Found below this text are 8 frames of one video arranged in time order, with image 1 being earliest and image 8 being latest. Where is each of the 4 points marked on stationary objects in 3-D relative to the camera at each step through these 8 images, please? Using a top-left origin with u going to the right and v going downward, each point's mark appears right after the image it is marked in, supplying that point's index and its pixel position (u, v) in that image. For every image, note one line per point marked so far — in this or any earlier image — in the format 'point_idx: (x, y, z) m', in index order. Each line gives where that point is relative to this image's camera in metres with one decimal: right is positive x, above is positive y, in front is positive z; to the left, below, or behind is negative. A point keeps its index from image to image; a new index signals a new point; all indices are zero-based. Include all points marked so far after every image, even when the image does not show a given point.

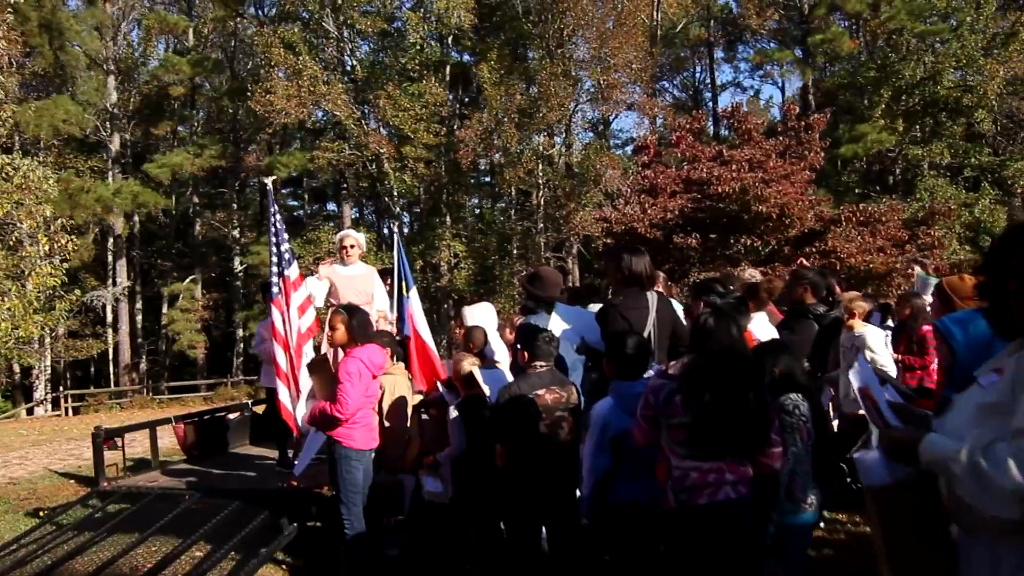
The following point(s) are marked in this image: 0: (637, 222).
0: (+2.4, +1.2, +15.7) m
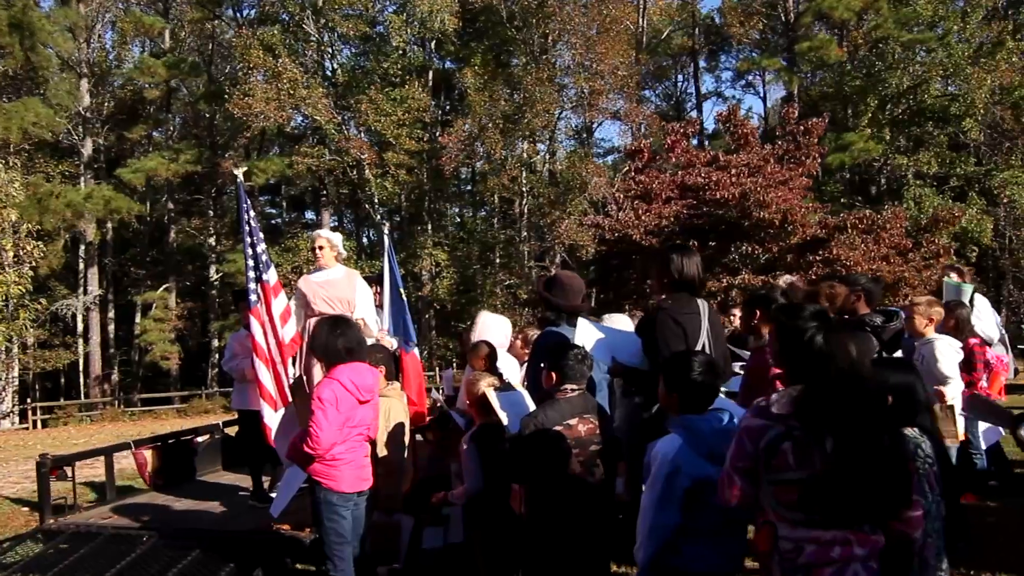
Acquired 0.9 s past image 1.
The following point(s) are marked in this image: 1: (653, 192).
0: (+2.2, +1.0, +15.2) m
1: (+2.6, +1.7, +15.9) m
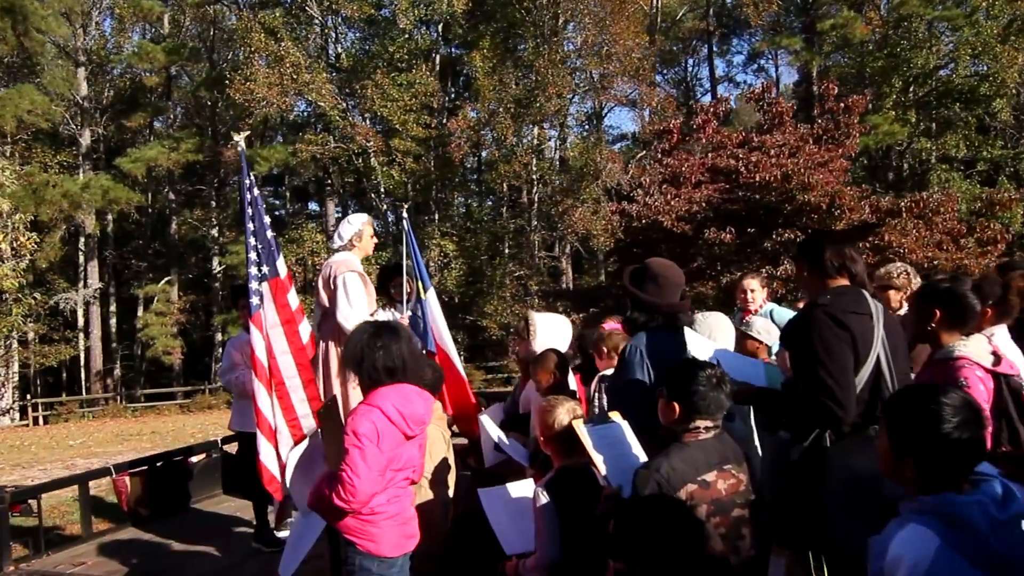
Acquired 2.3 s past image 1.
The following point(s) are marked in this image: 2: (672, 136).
0: (+2.5, +1.2, +14.3) m
1: (+2.9, +1.9, +15.0) m
2: (+3.0, +2.8, +16.1) m
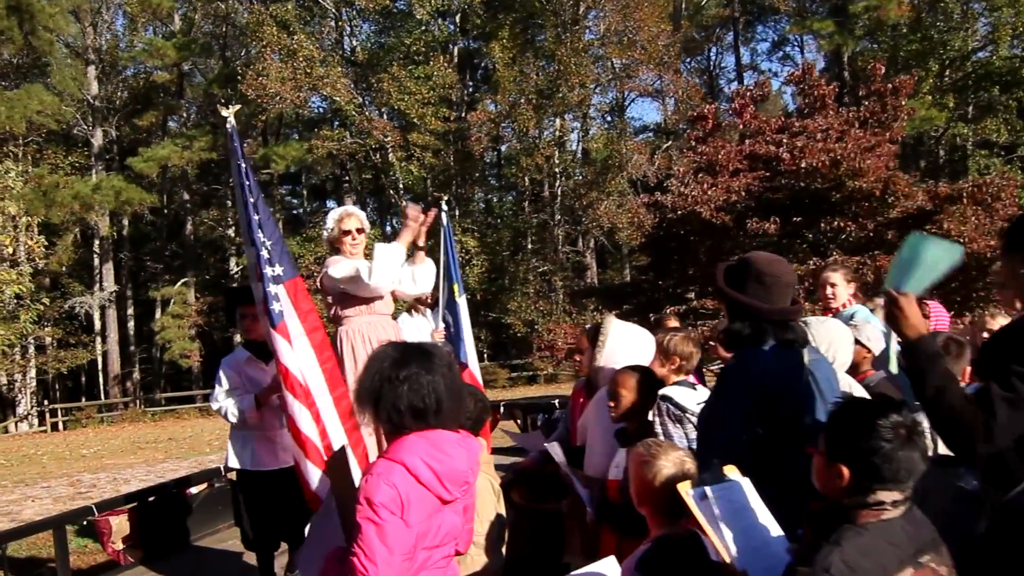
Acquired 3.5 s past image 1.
0: (+2.9, +1.2, +13.5) m
1: (+3.3, +2.0, +14.1) m
2: (+3.4, +2.8, +15.3) m
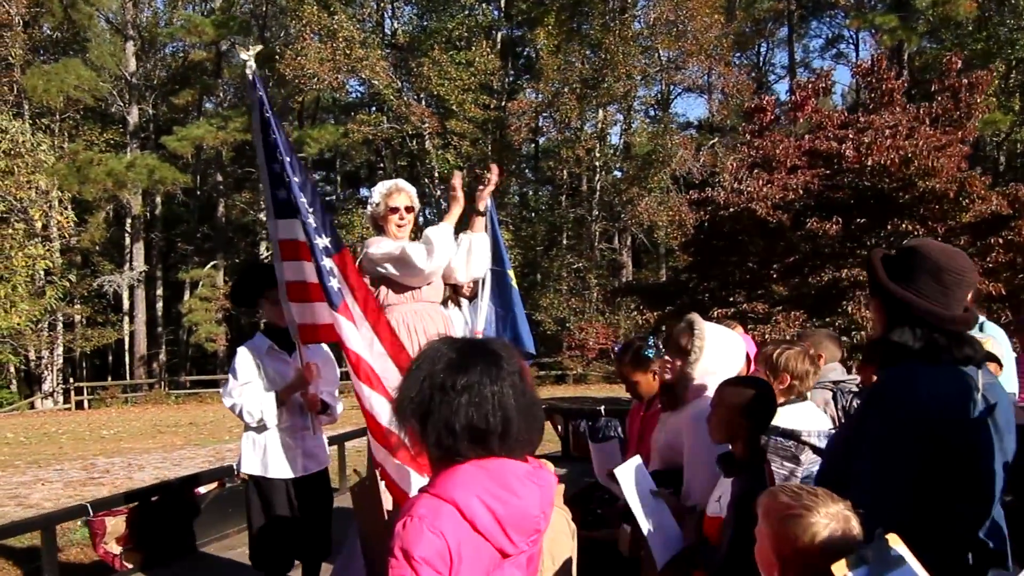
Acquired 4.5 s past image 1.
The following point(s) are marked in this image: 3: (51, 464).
0: (+3.4, +1.2, +12.6) m
1: (+3.9, +1.9, +13.3) m
2: (+4.0, +2.8, +14.4) m
3: (-8.1, -3.0, +15.7) m
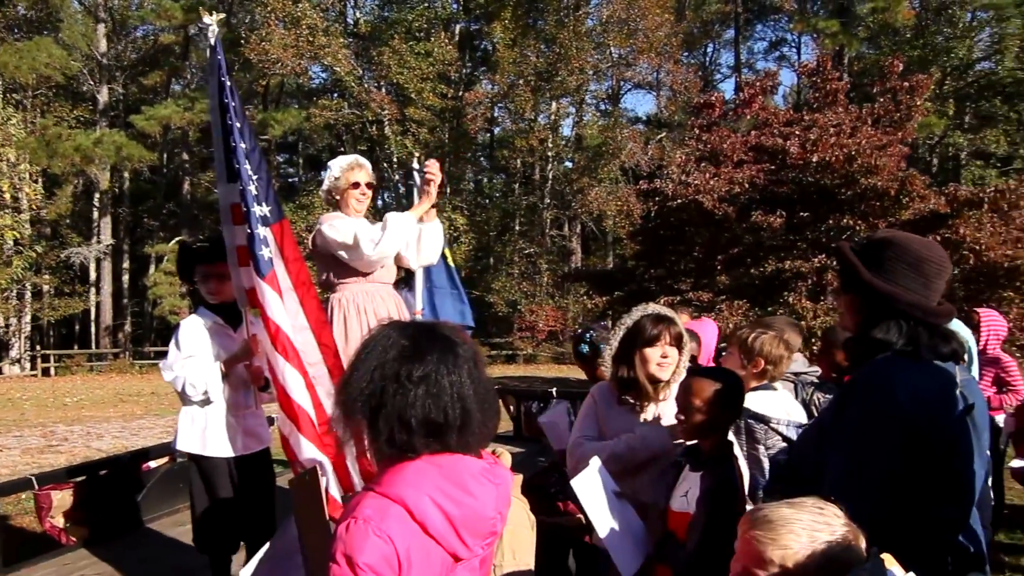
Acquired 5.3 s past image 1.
0: (+2.8, +1.4, +13.9) m
1: (+3.3, +2.1, +14.5) m
2: (+3.4, +3.0, +15.6) m
3: (-8.9, -2.5, +16.3) m
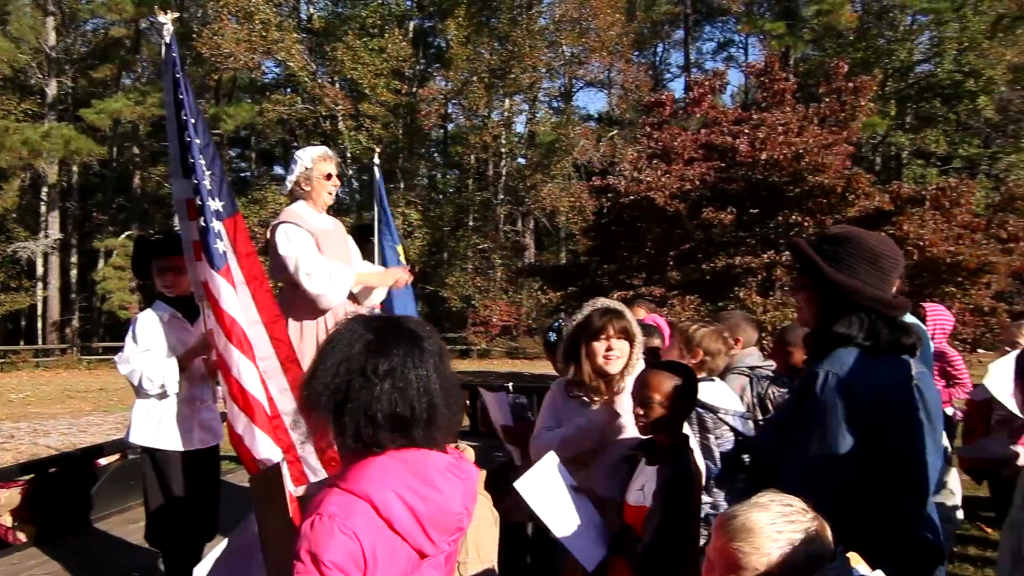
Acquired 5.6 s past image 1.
0: (+2.1, +1.6, +14.3) m
1: (+2.6, +2.3, +15.0) m
2: (+2.6, +3.2, +16.1) m
3: (-9.8, -2.4, +16.1) m
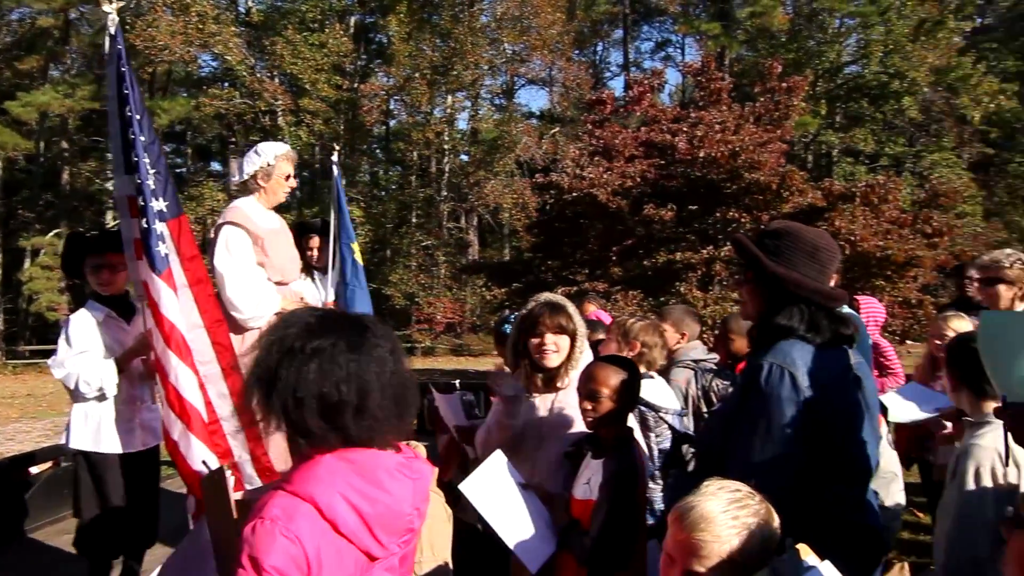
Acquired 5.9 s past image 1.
0: (+1.3, +1.7, +14.4) m
1: (+1.6, +2.4, +15.1) m
2: (+1.6, +3.3, +16.2) m
3: (-10.7, -2.4, +15.4) m
